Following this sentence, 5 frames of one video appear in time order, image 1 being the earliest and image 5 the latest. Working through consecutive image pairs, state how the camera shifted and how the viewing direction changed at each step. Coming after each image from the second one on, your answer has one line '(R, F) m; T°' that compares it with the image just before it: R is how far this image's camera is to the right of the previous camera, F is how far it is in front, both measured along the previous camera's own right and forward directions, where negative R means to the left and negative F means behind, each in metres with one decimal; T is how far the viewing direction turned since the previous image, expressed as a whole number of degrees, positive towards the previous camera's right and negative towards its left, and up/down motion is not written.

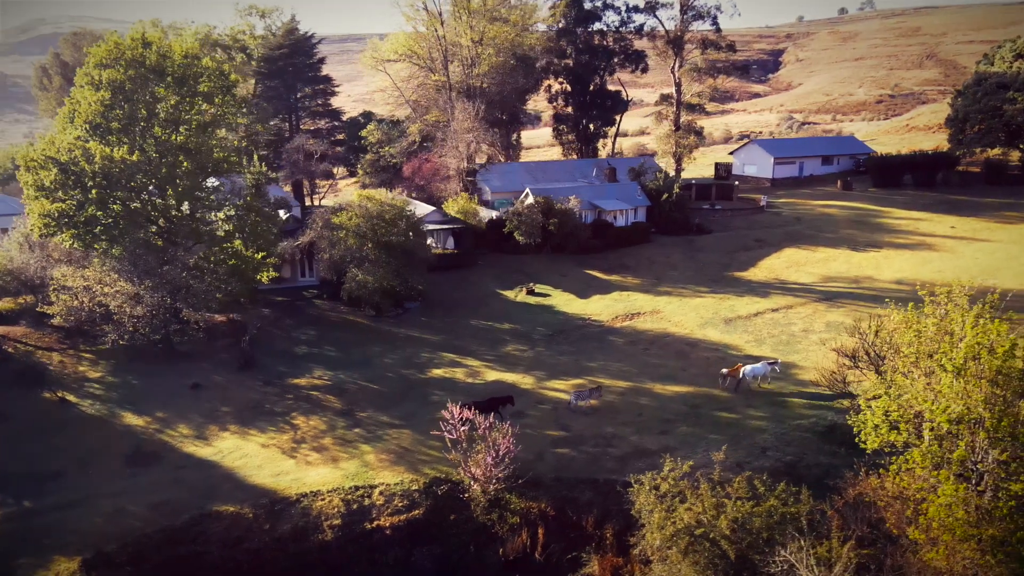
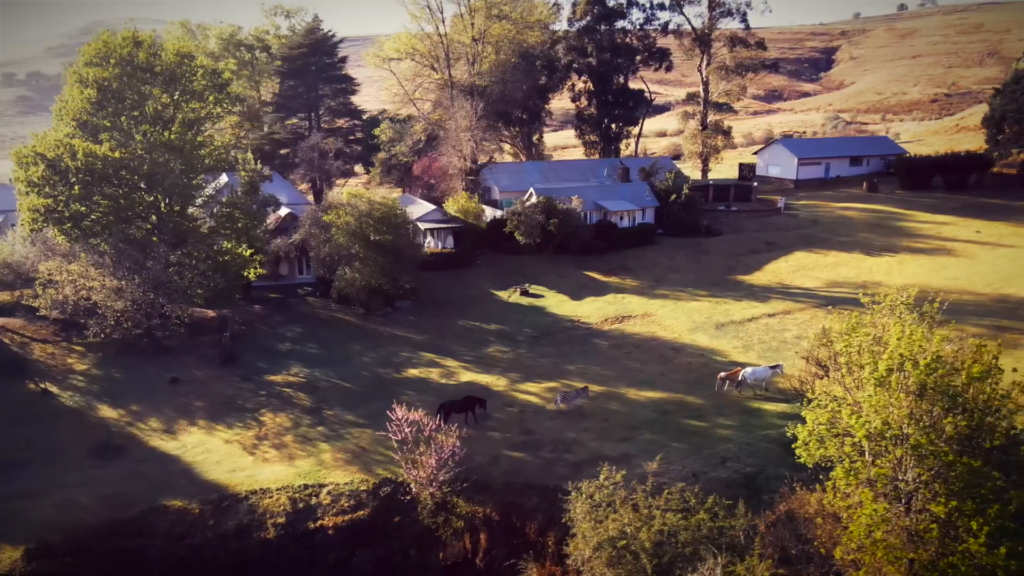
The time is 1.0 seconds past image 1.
(+2.8, +0.5) m; -3°
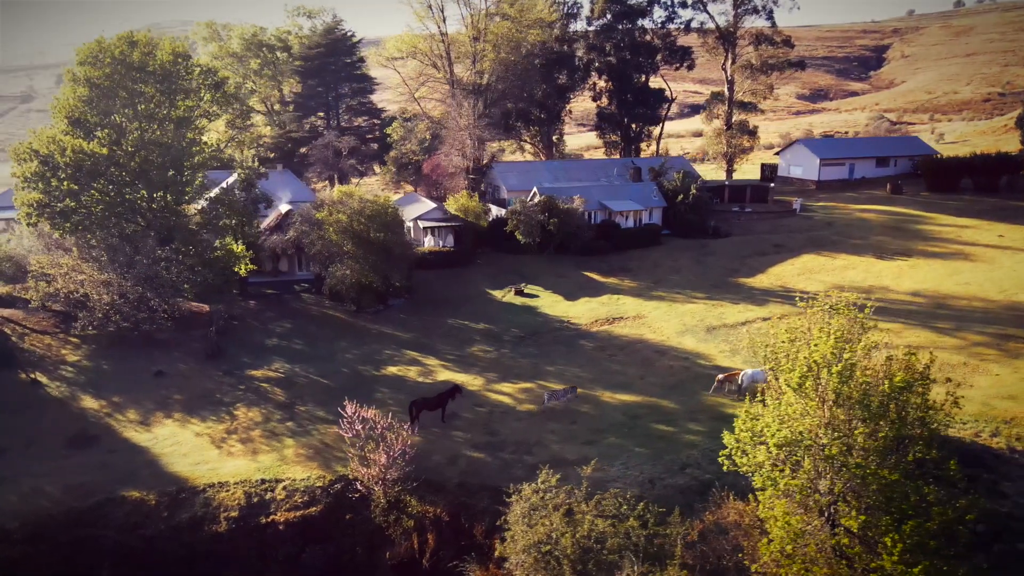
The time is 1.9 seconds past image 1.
(+2.5, +0.3) m; -3°
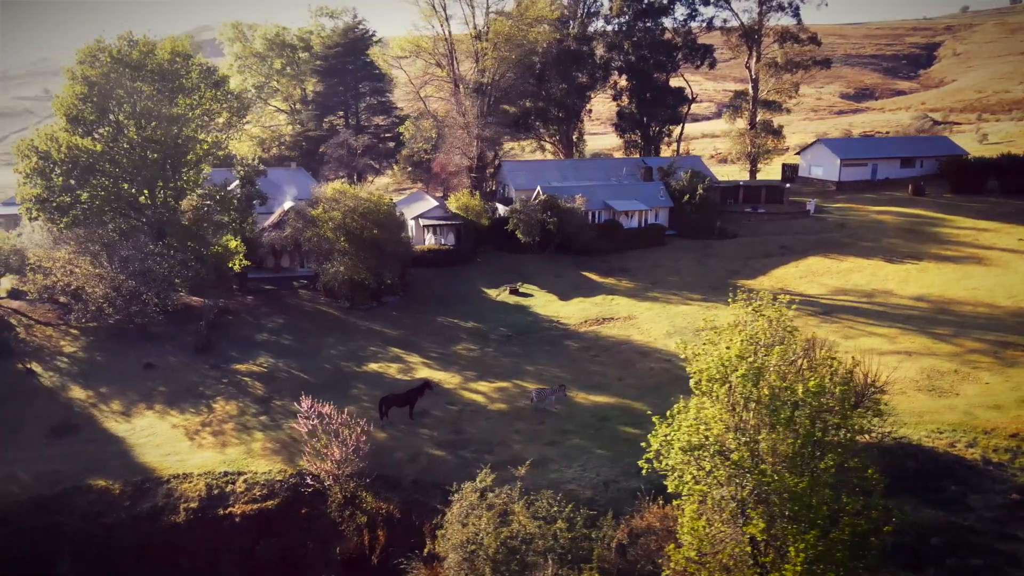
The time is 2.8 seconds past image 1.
(+2.4, +0.1) m; -3°
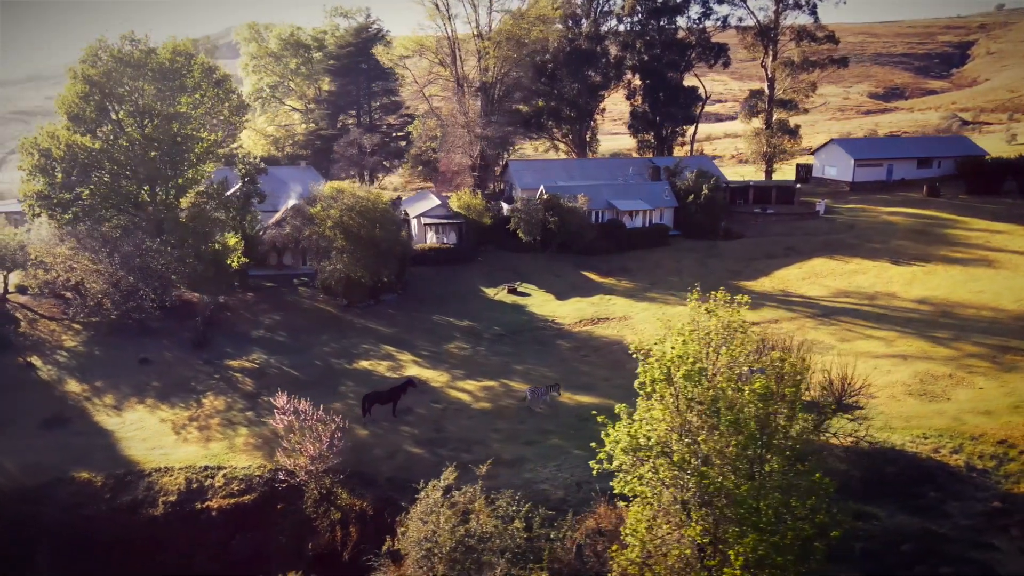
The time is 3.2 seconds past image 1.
(+1.4, +0.1) m; -2°
